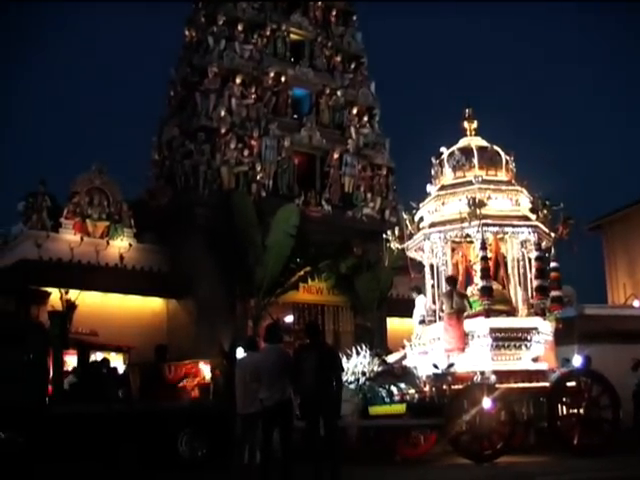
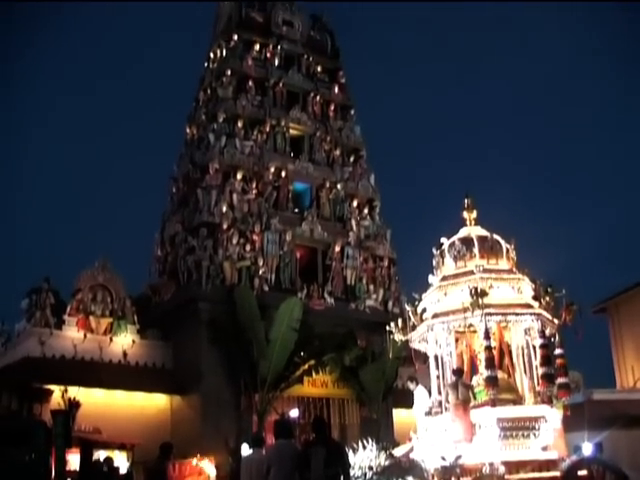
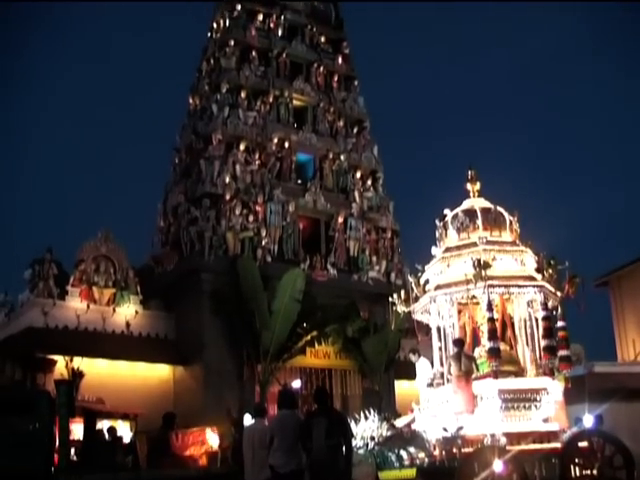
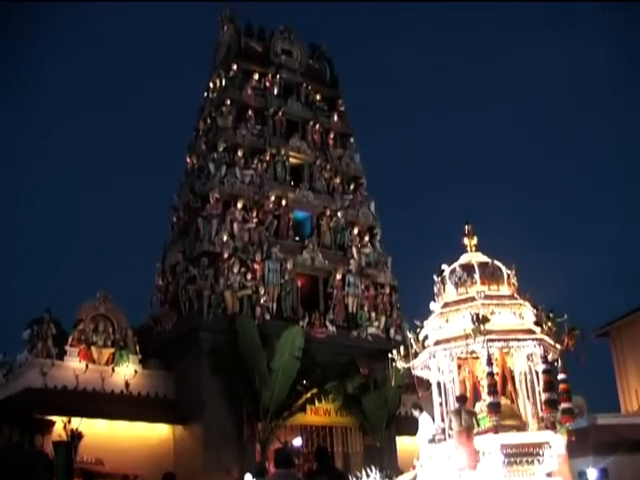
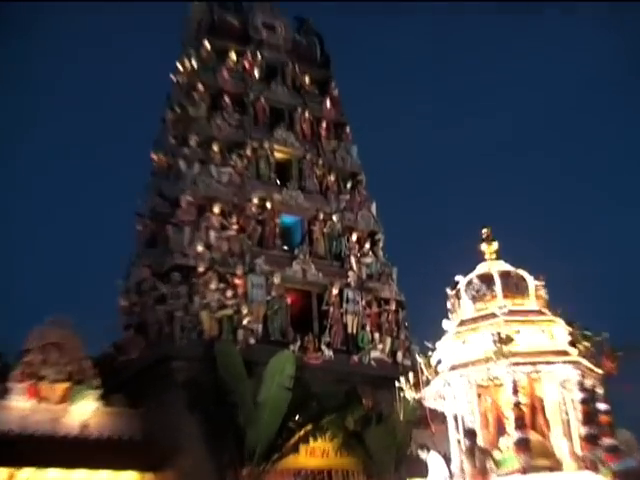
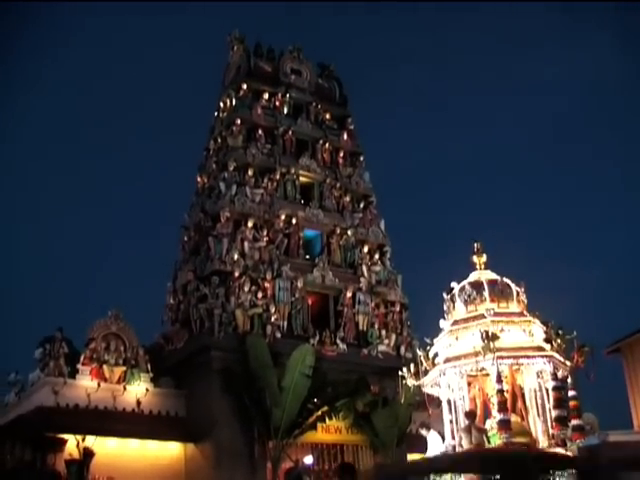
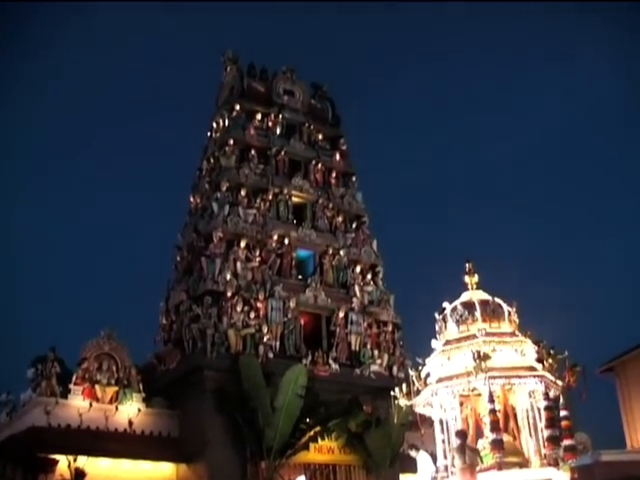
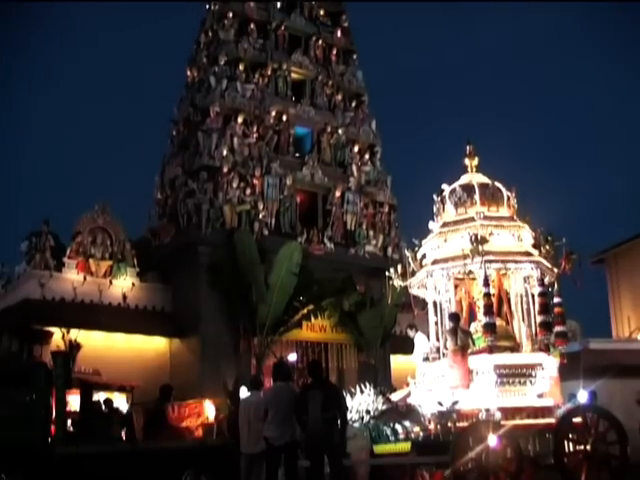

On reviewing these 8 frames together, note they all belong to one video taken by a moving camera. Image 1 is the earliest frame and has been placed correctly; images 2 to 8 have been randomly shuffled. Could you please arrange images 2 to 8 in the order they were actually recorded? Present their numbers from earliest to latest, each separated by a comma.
8, 3, 2, 4, 6, 7, 5
